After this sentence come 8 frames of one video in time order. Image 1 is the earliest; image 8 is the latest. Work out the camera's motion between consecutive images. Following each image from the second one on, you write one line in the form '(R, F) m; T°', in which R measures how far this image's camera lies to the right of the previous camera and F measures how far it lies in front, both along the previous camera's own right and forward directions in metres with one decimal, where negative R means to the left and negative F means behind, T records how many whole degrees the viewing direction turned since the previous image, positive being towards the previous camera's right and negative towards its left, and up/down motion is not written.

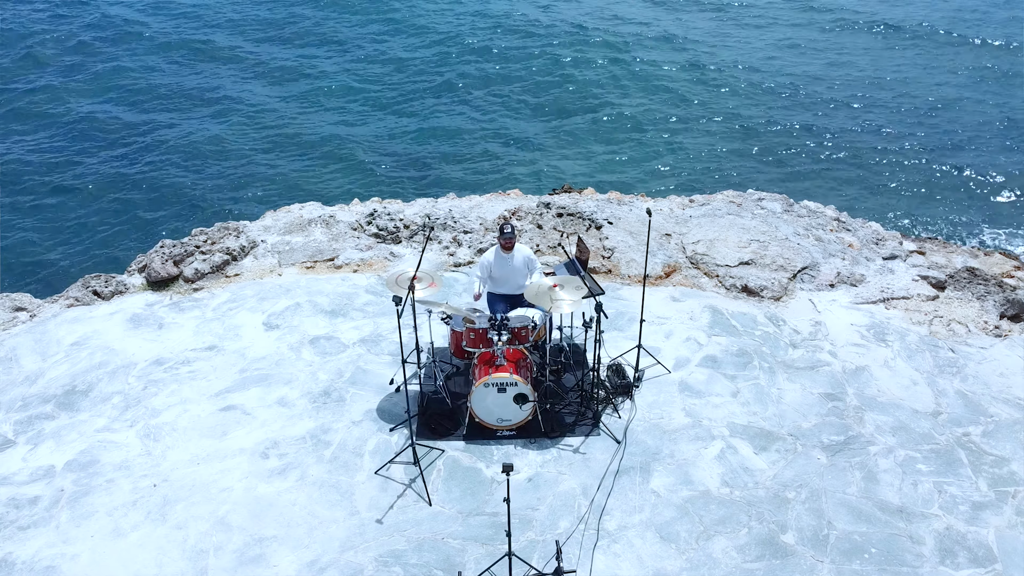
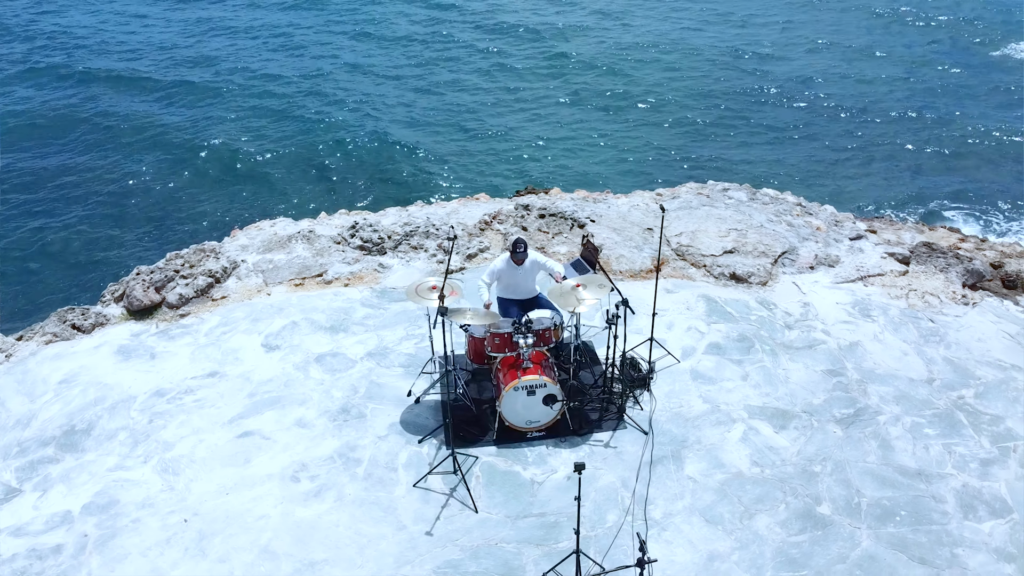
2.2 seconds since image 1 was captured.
(-1.4, 0.0) m; +6°
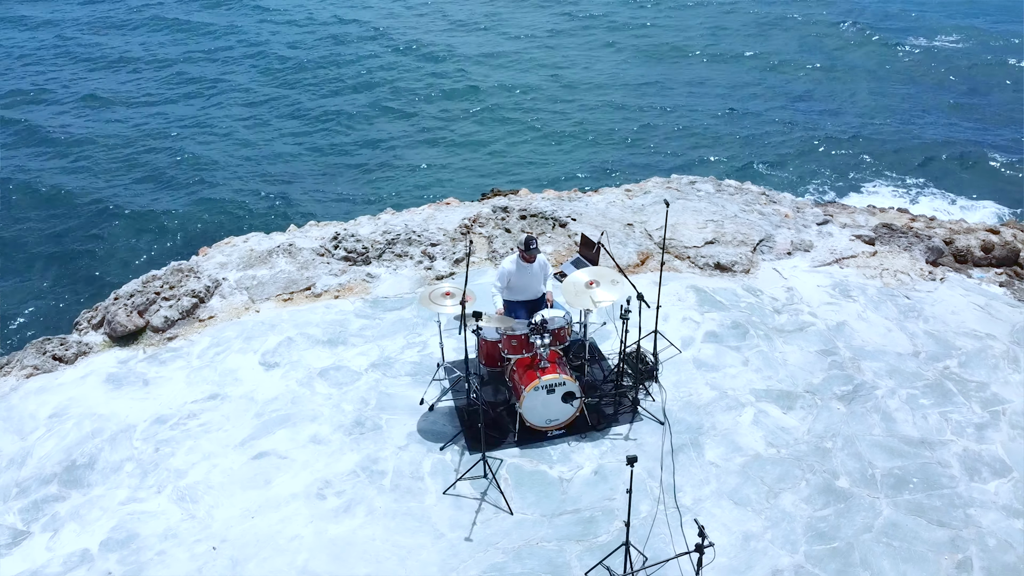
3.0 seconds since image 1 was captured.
(-1.2, 0.0) m; +5°
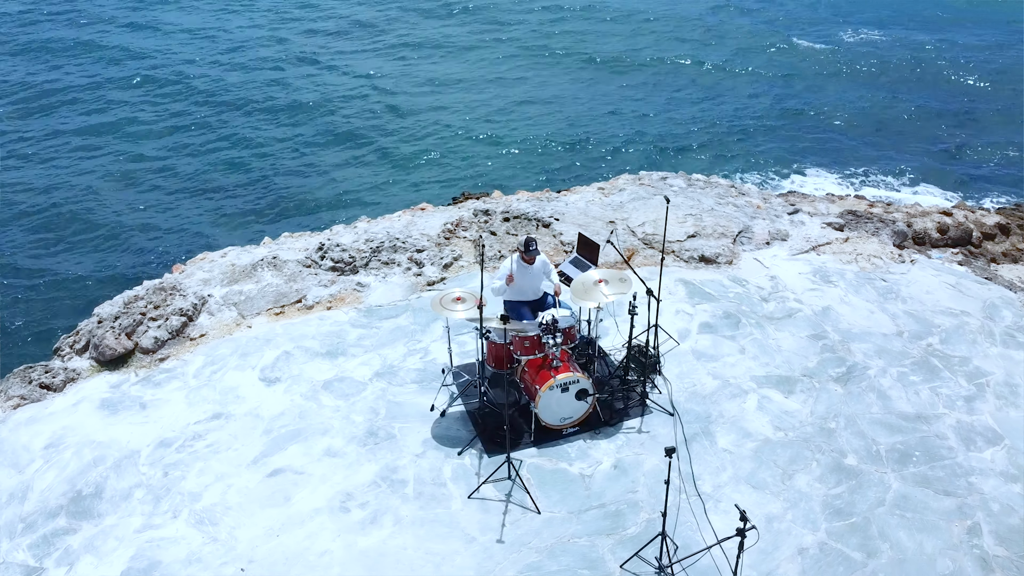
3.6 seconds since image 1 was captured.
(-1.0, -0.1) m; +5°
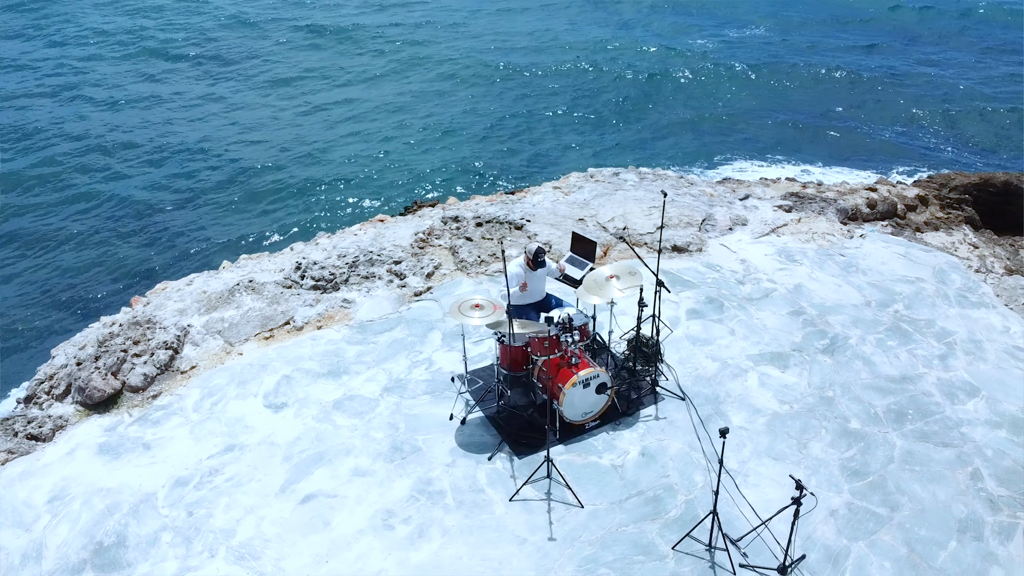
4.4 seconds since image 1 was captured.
(-1.6, -0.1) m; +7°
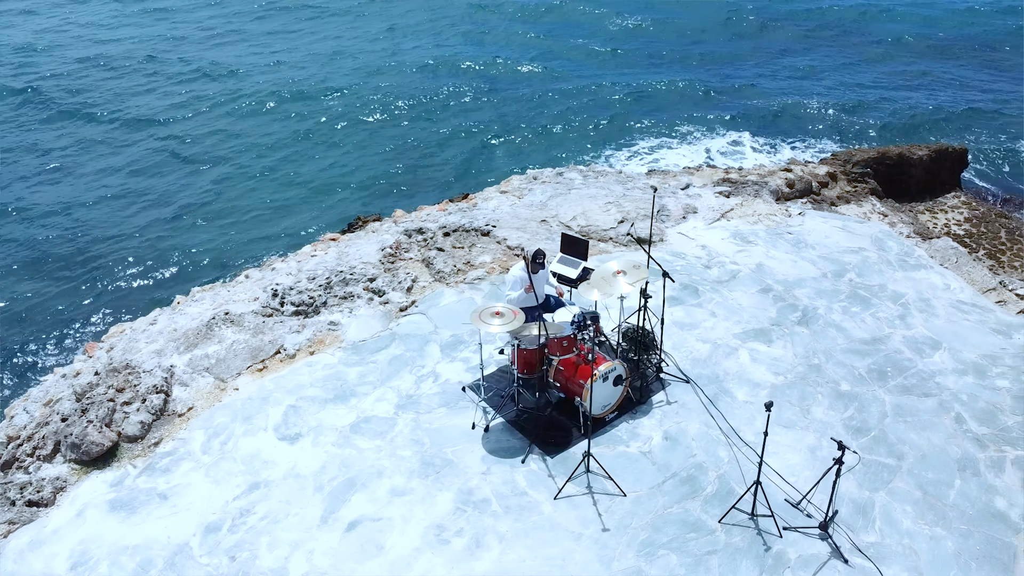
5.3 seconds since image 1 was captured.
(-1.9, -0.1) m; +9°
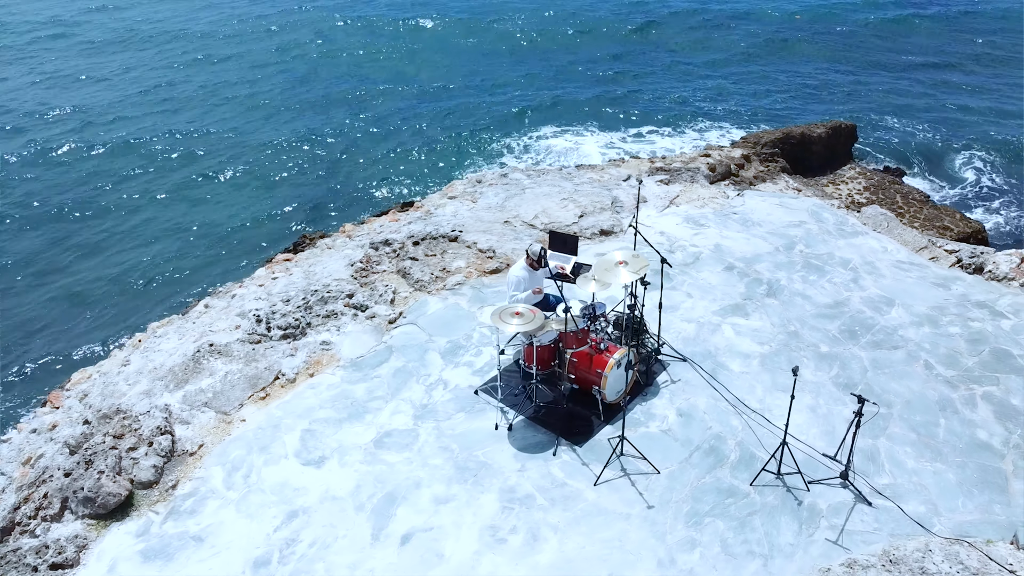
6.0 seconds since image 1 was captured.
(-1.9, -0.1) m; +9°
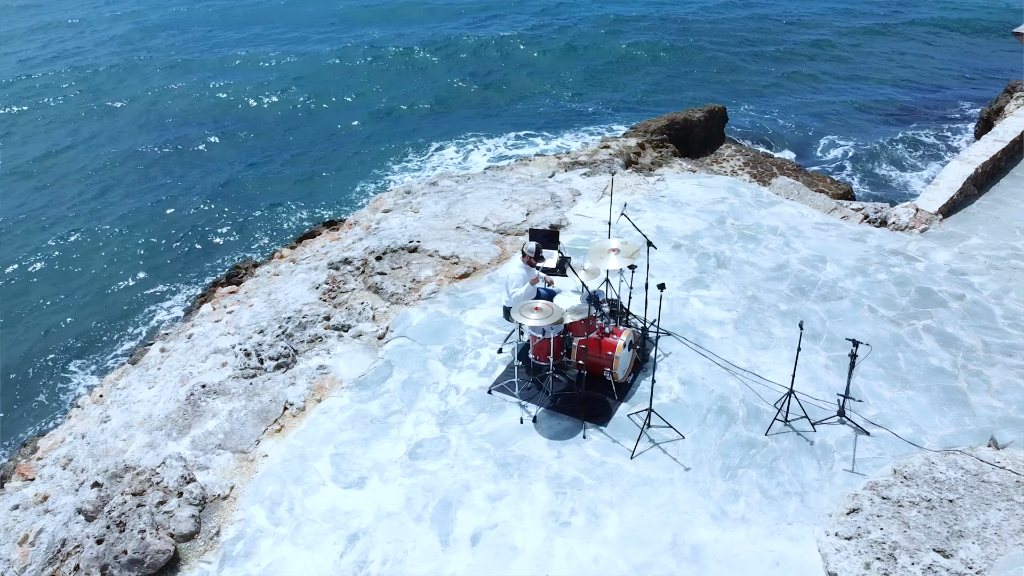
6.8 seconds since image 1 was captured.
(-2.5, -0.2) m; +11°
